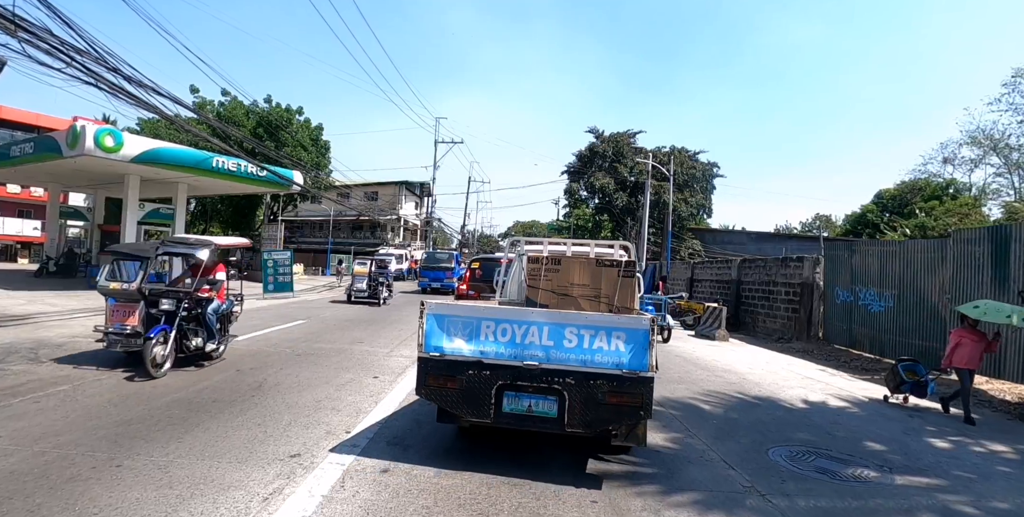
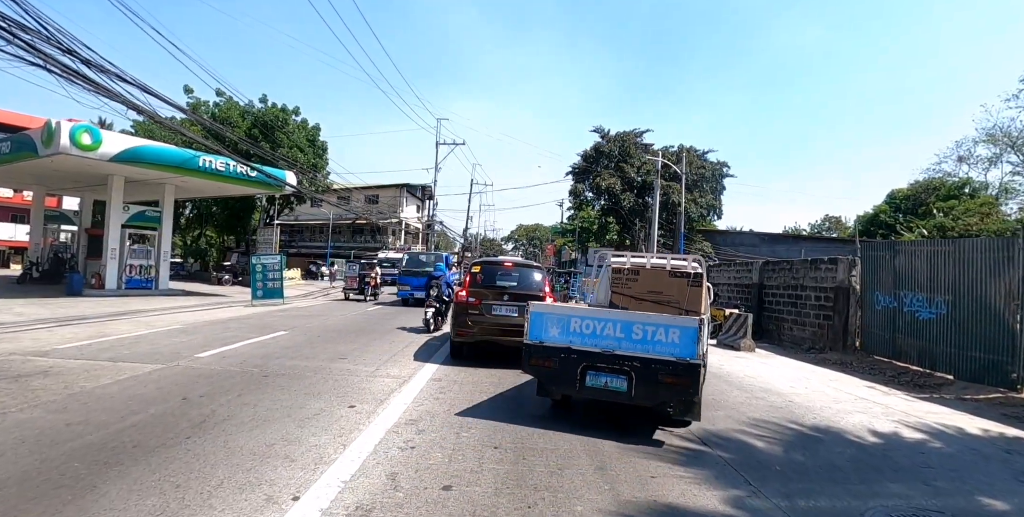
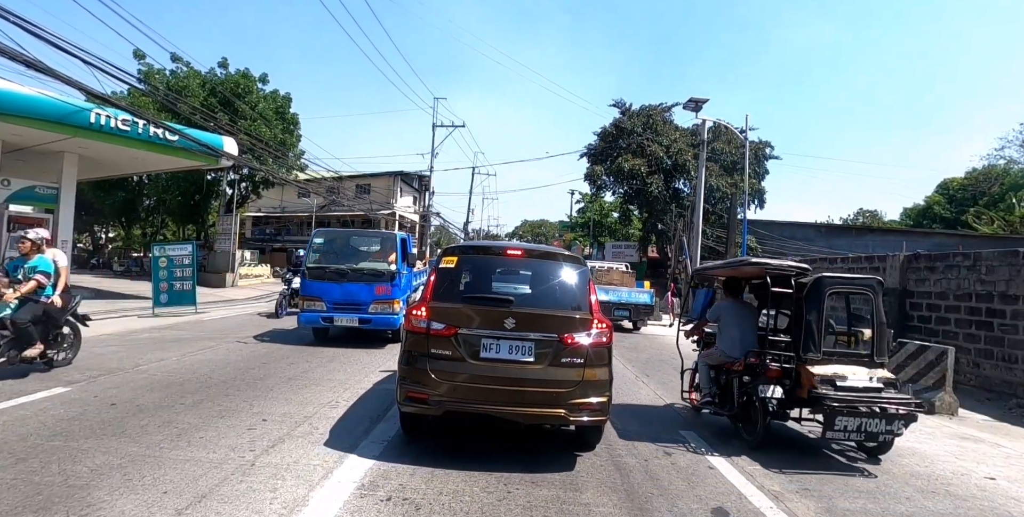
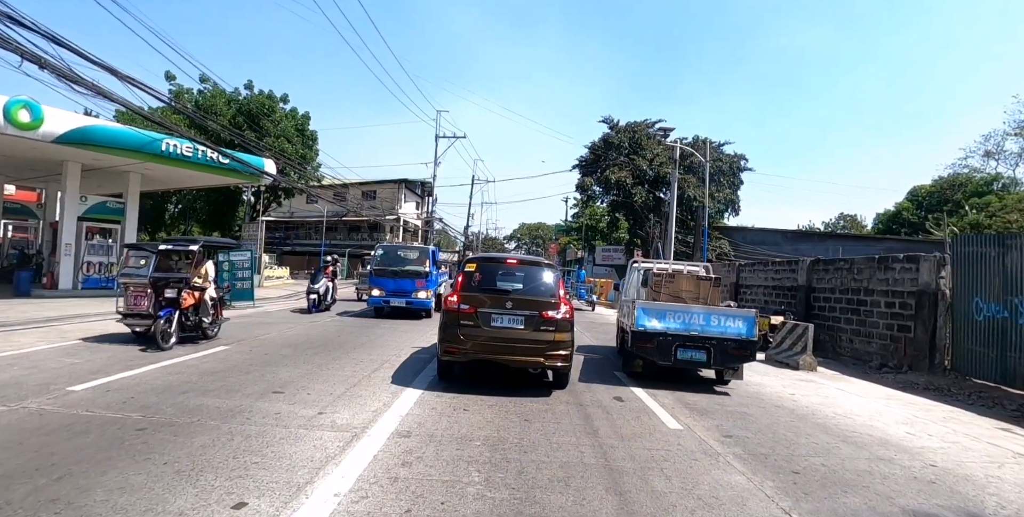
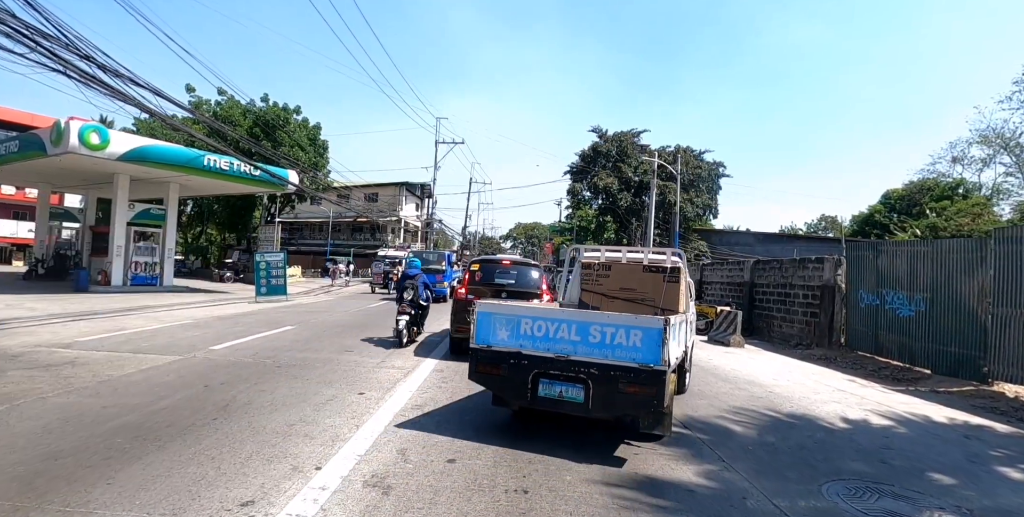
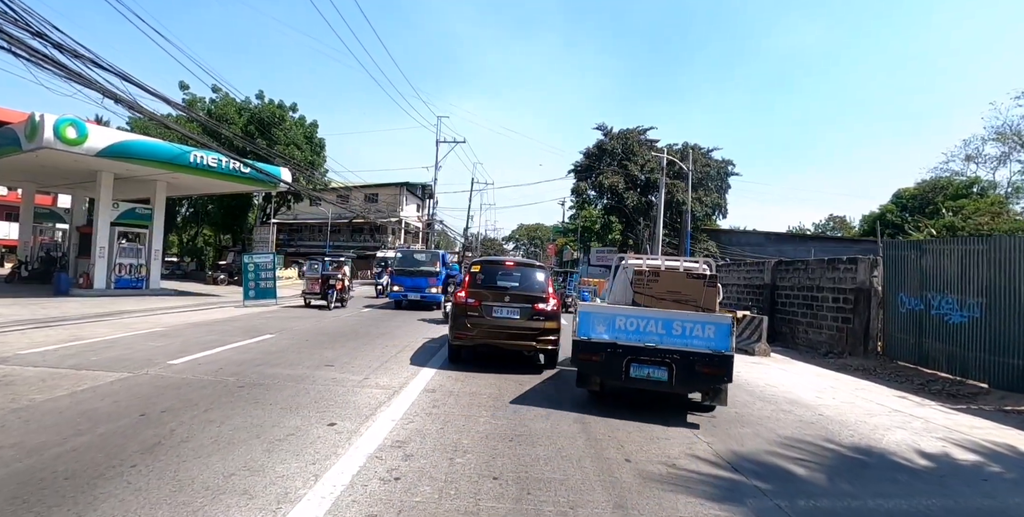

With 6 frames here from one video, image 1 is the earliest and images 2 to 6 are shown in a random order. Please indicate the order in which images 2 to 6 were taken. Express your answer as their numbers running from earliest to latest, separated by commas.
5, 2, 6, 4, 3
